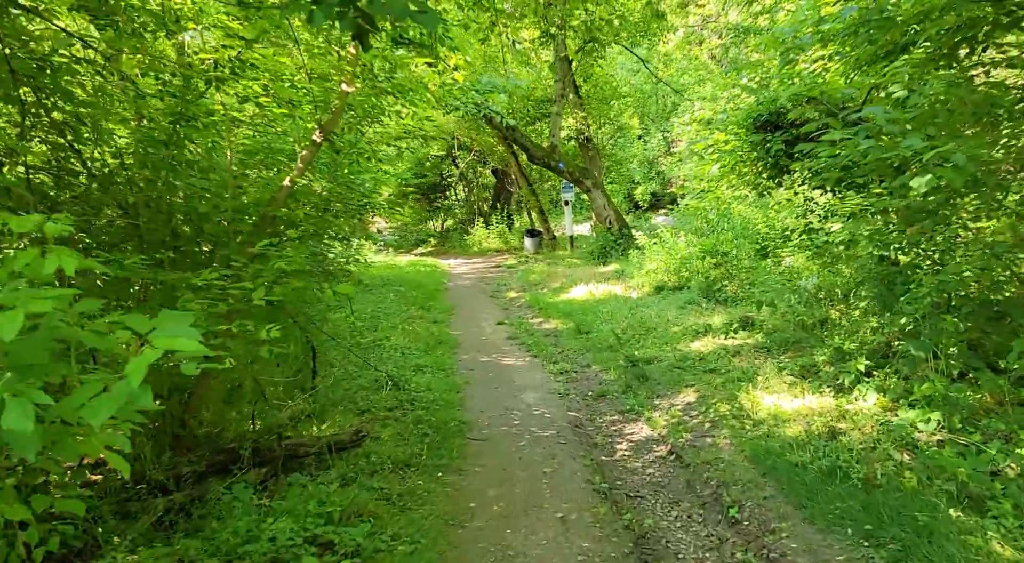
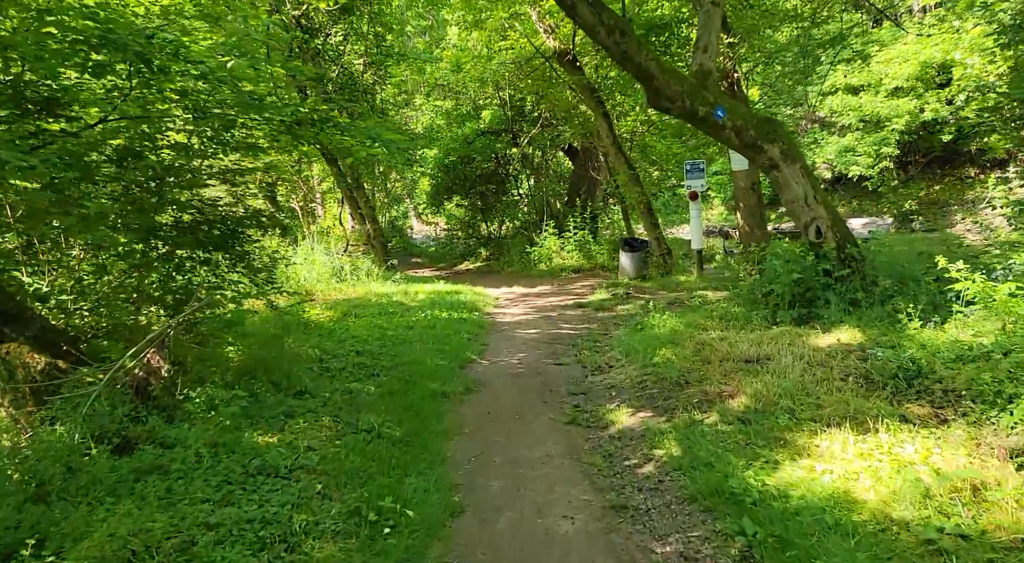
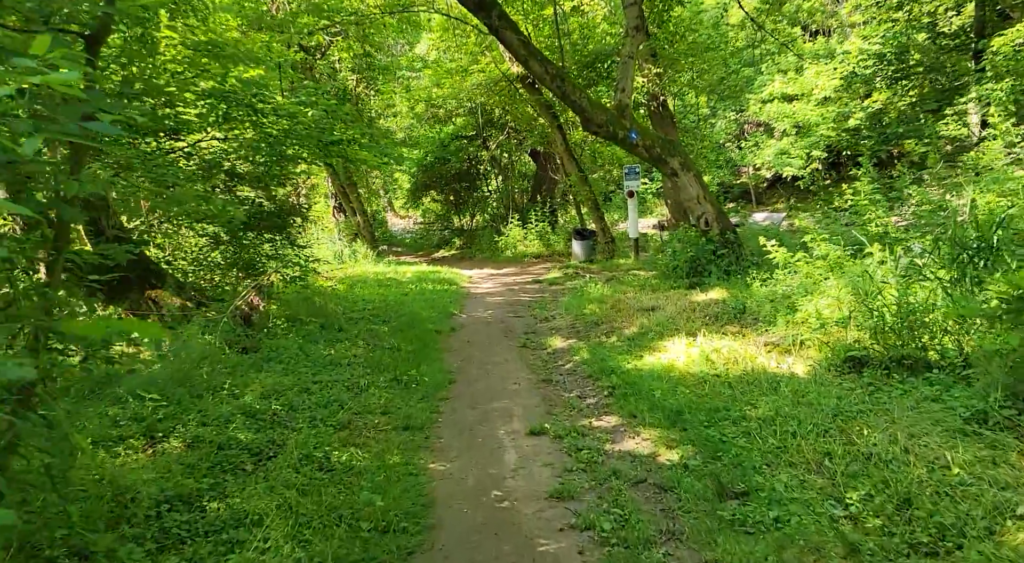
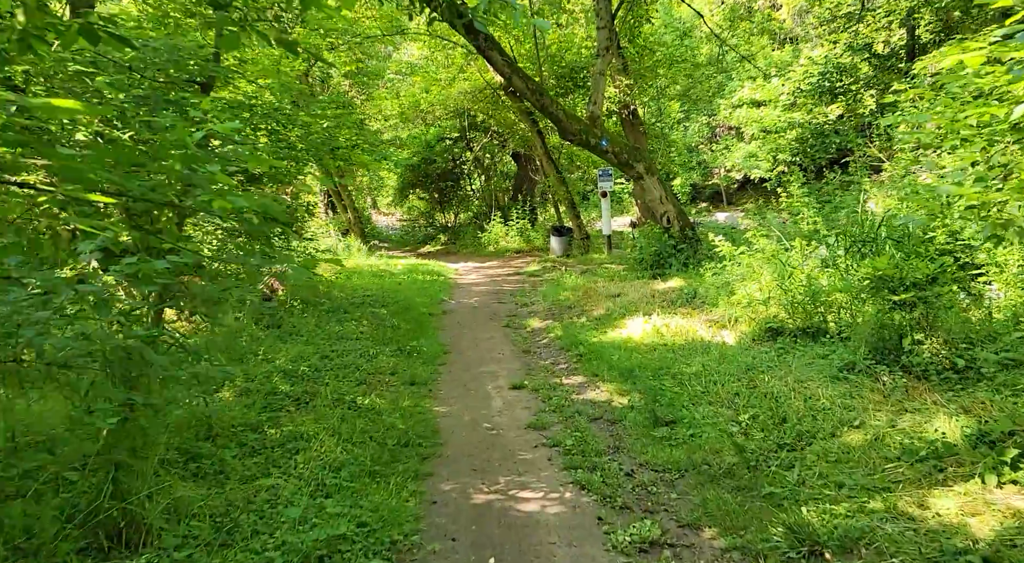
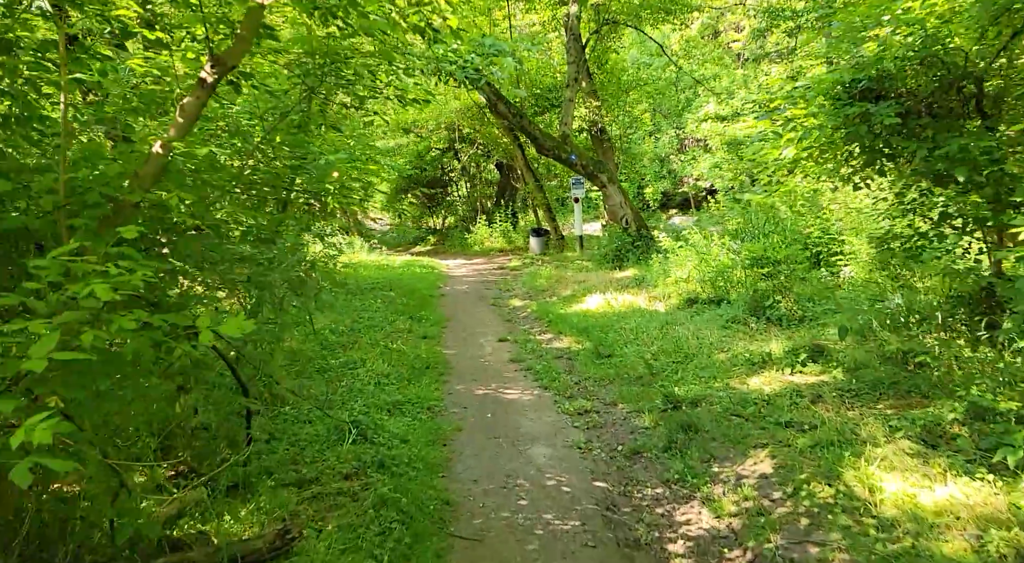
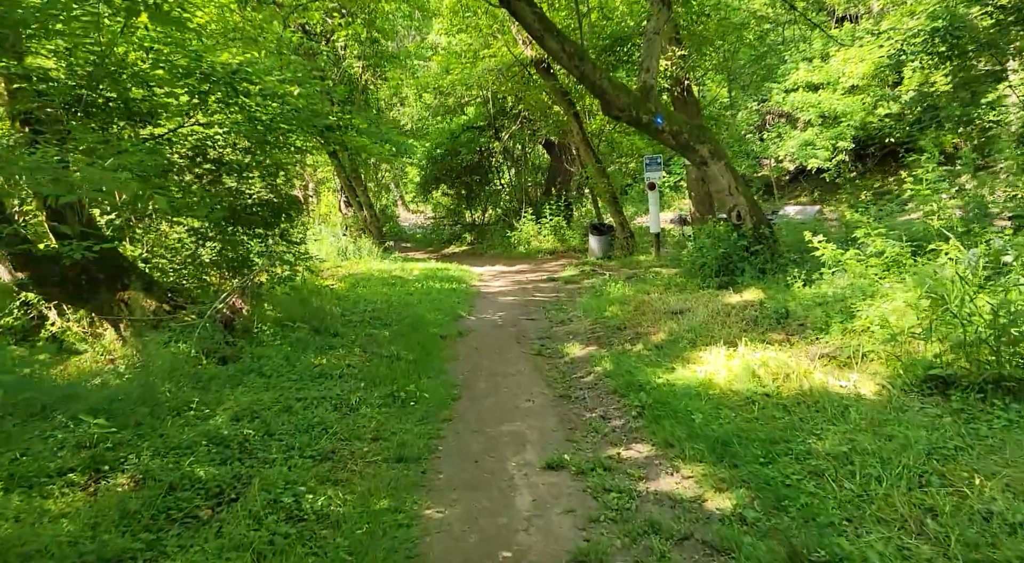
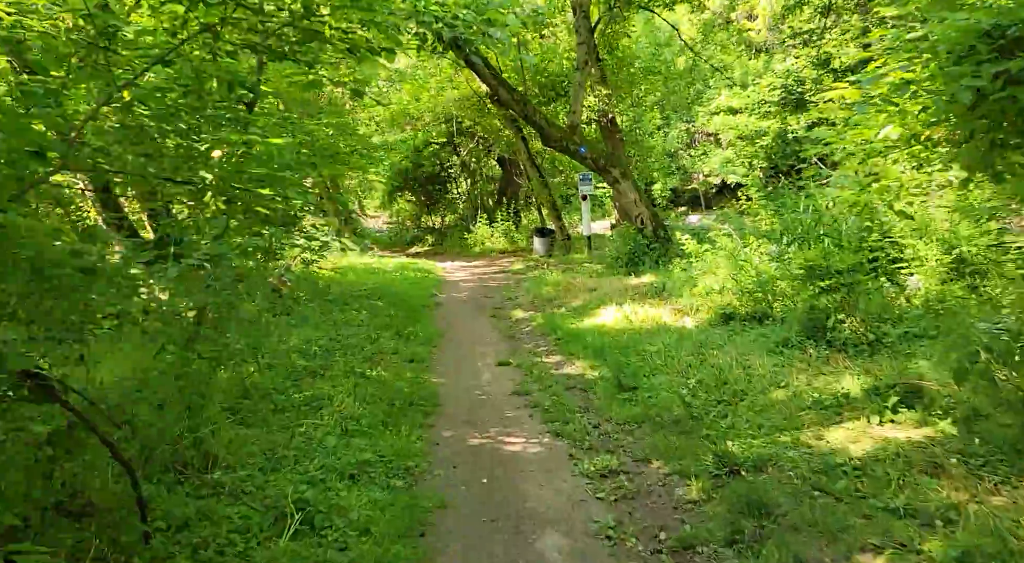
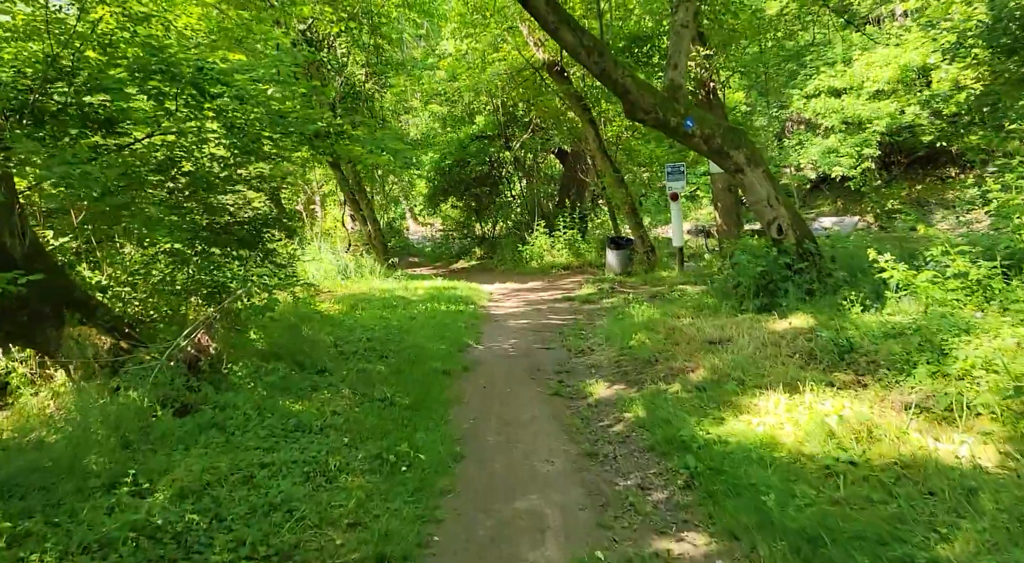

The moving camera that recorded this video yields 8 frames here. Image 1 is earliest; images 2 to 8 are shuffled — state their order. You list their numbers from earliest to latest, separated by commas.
5, 7, 4, 3, 6, 8, 2
